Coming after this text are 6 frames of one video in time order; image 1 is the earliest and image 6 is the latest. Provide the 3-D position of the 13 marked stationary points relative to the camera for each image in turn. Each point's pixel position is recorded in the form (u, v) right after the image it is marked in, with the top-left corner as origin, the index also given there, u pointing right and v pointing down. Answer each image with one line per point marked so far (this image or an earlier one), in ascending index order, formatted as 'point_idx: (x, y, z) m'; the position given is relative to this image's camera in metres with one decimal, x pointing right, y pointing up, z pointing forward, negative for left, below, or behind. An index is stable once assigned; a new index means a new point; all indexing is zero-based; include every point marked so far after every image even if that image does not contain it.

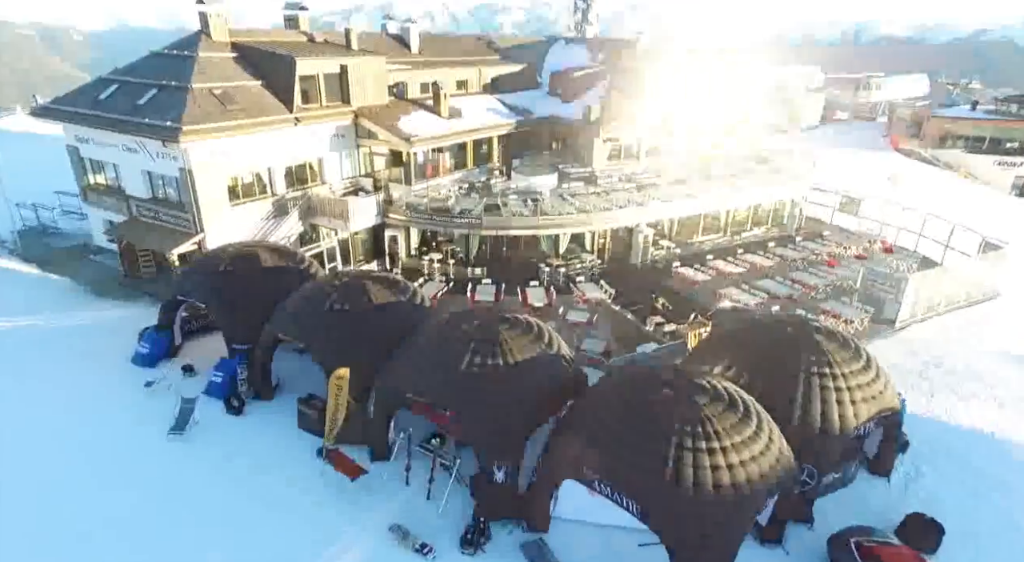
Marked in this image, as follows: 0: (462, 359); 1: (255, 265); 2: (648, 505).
0: (-1.2, -1.9, +14.7) m
1: (-8.2, +0.5, +19.6) m
2: (+2.6, -4.2, +11.8) m
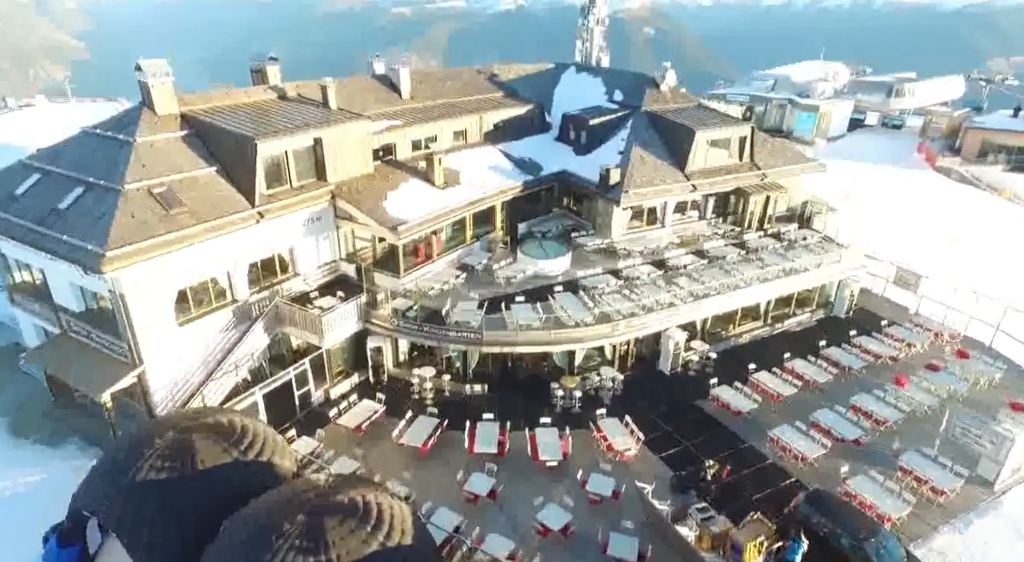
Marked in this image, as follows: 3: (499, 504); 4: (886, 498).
0: (-1.1, -7.1, +10.3) m
1: (-8.0, -4.5, +15.1) m
2: (+2.7, -9.5, +7.4) m
3: (-0.4, -6.7, +18.6) m
4: (+10.9, -6.4, +18.0) m
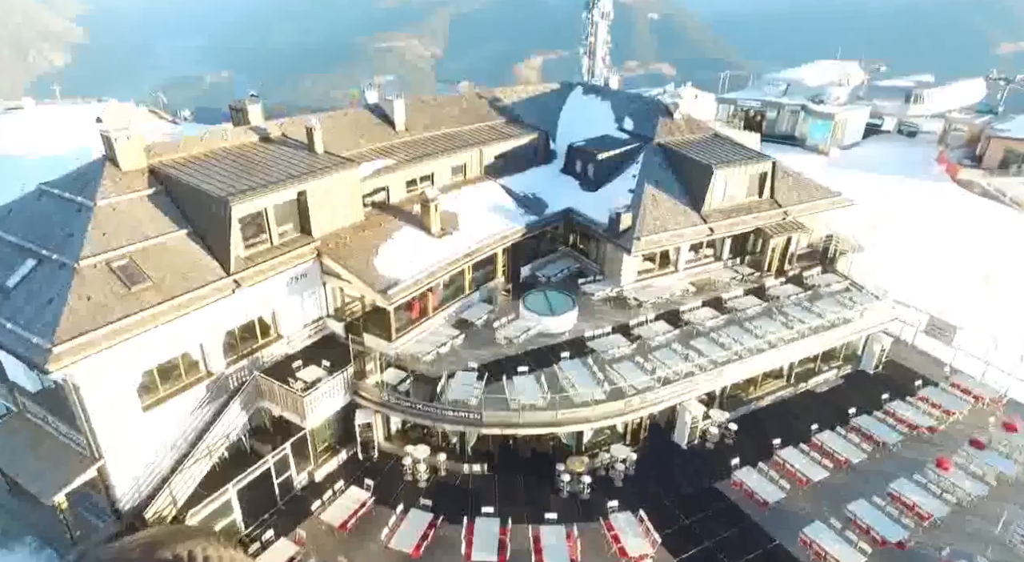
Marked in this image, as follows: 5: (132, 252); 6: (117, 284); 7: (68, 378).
0: (-1.0, -9.9, +8.2) m
1: (-8.0, -7.2, +13.1) m
2: (+2.7, -12.3, +5.4) m
3: (-0.3, -9.3, +16.5) m
4: (+11.0, -9.0, +15.9) m
5: (-11.9, +0.9, +19.3) m
6: (-11.8, -0.1, +18.4) m
7: (-12.4, -2.7, +17.0) m
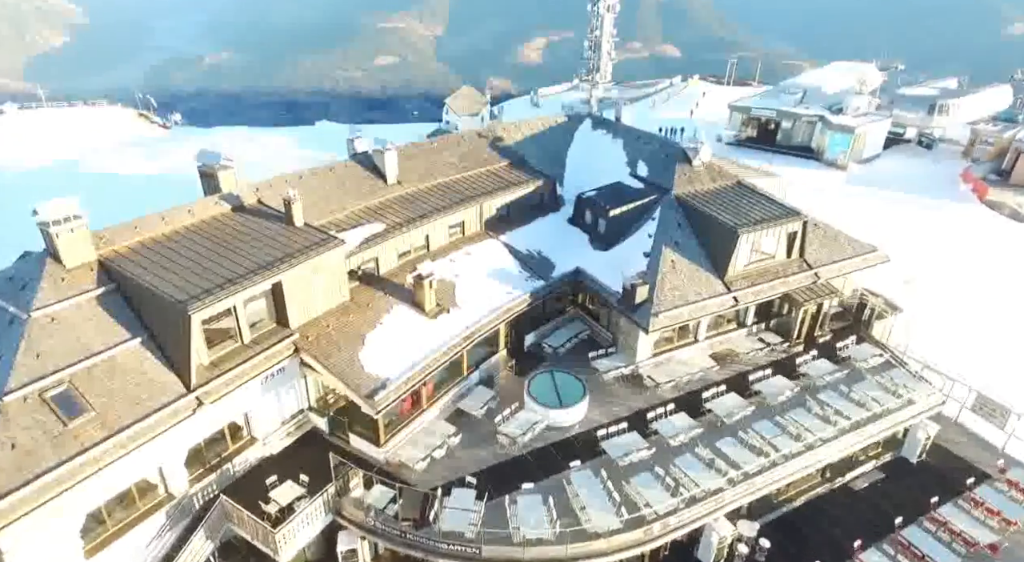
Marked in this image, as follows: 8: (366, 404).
0: (-1.0, -13.5, +5.7) m
1: (-7.9, -10.8, +10.5) m
2: (+2.8, -16.1, +2.9) m
3: (-0.3, -12.8, +13.9) m
4: (+11.1, -12.5, +13.3) m
5: (-11.8, -2.5, +16.5) m
6: (-11.7, -3.5, +15.6) m
7: (-12.3, -6.1, +14.4) m
8: (-4.6, -3.9, +19.6) m
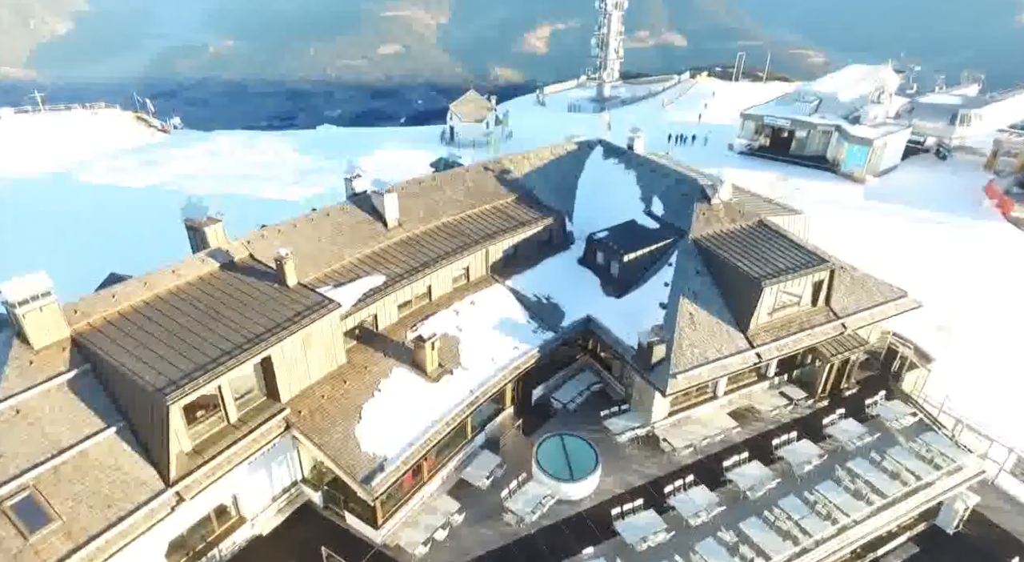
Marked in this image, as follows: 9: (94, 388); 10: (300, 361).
0: (-0.9, -16.0, +4.3) m
1: (-7.8, -13.1, +9.1) m
2: (+2.8, -18.6, +1.5) m
3: (-0.1, -15.1, +12.5) m
4: (+11.2, -14.8, +11.8) m
5: (-11.6, -4.7, +15.0) m
6: (-11.5, -5.8, +14.2) m
7: (-12.1, -8.4, +13.0) m
8: (-4.4, -6.1, +18.1) m
9: (-11.5, -2.9, +17.0) m
10: (-6.7, -2.5, +19.8) m
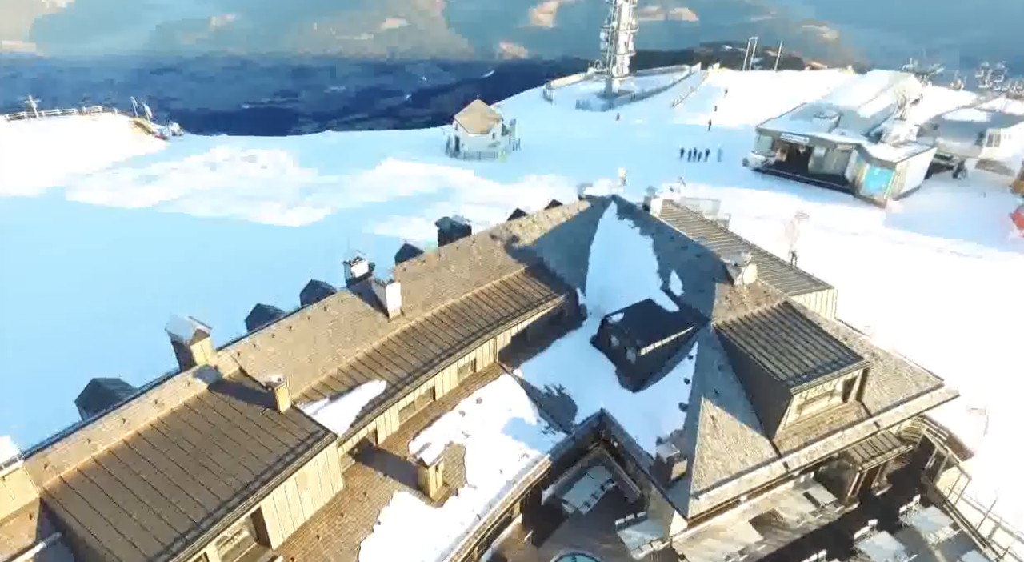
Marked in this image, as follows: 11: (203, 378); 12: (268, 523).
0: (-0.8, -20.4, +3.1) m
1: (-7.6, -17.4, +7.9) m
2: (+3.0, -23.1, +0.4) m
3: (+0.1, -19.3, +11.3) m
4: (+11.4, -19.1, +10.5) m
5: (-11.4, -8.8, +13.6) m
6: (-11.3, -9.9, +12.8) m
7: (-11.8, -12.6, +11.7) m
8: (-4.1, -10.2, +16.7) m
9: (-11.2, -6.9, +15.5) m
10: (-6.4, -6.4, +18.2) m
11: (-9.9, -3.0, +19.7) m
12: (-7.0, -6.9, +17.6) m
